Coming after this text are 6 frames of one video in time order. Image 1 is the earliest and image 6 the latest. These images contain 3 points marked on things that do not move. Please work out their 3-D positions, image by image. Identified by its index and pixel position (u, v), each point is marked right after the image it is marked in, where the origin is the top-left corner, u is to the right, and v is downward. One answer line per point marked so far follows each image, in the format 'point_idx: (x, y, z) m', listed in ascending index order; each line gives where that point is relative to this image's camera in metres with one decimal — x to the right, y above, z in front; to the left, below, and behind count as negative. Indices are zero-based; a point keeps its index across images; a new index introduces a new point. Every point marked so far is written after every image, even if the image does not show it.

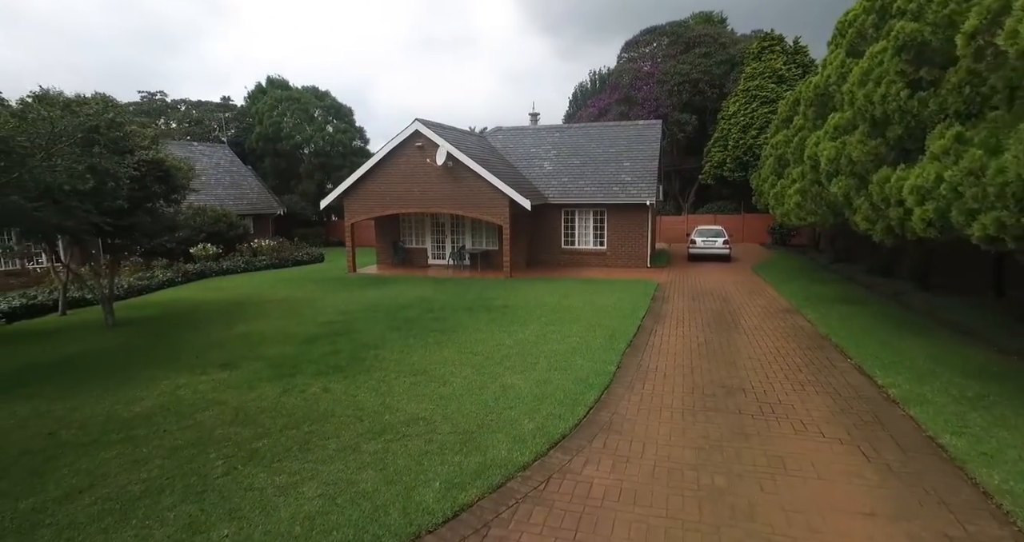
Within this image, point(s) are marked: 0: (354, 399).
0: (-2.0, -1.6, +7.1) m
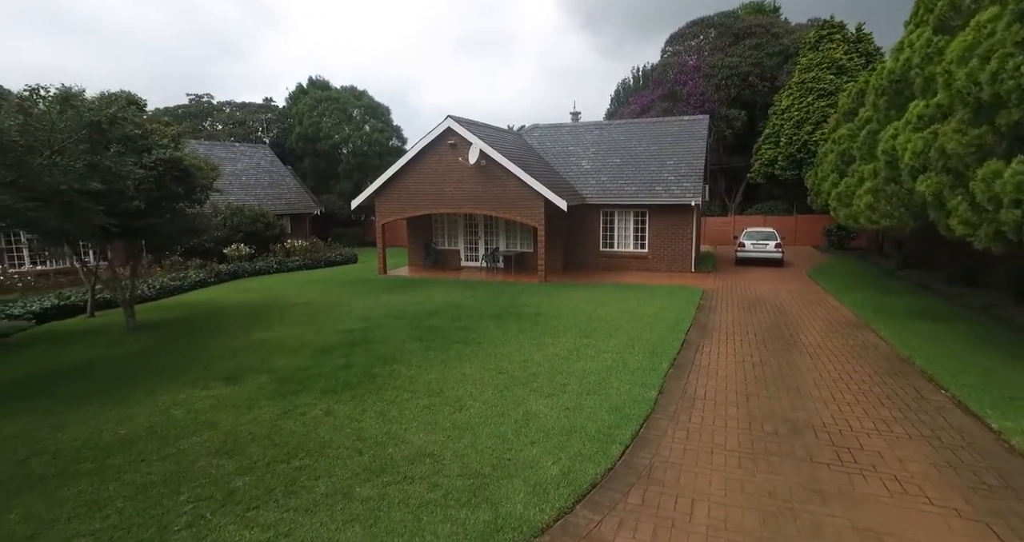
0: (-1.8, -1.8, +6.3) m
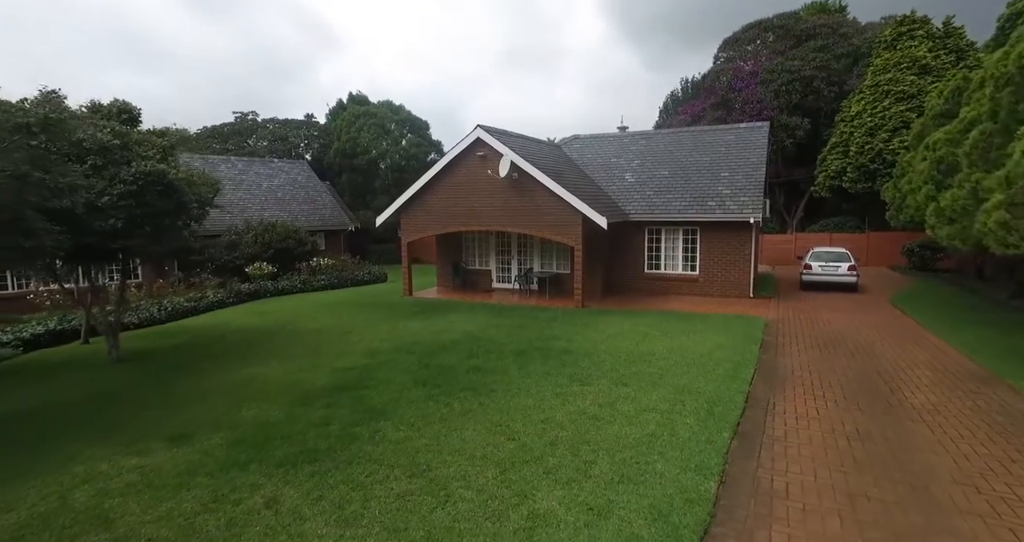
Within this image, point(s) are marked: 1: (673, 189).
0: (-1.8, -2.1, +4.6) m
1: (+5.1, +2.6, +17.5) m
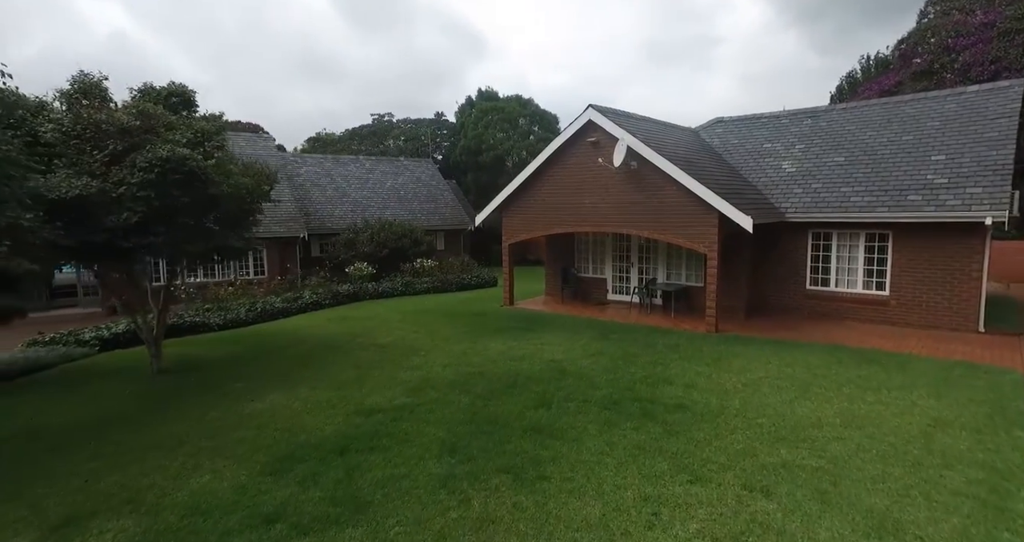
0: (-2.1, -2.3, +2.1) m
1: (+7.9, +2.1, +12.9) m
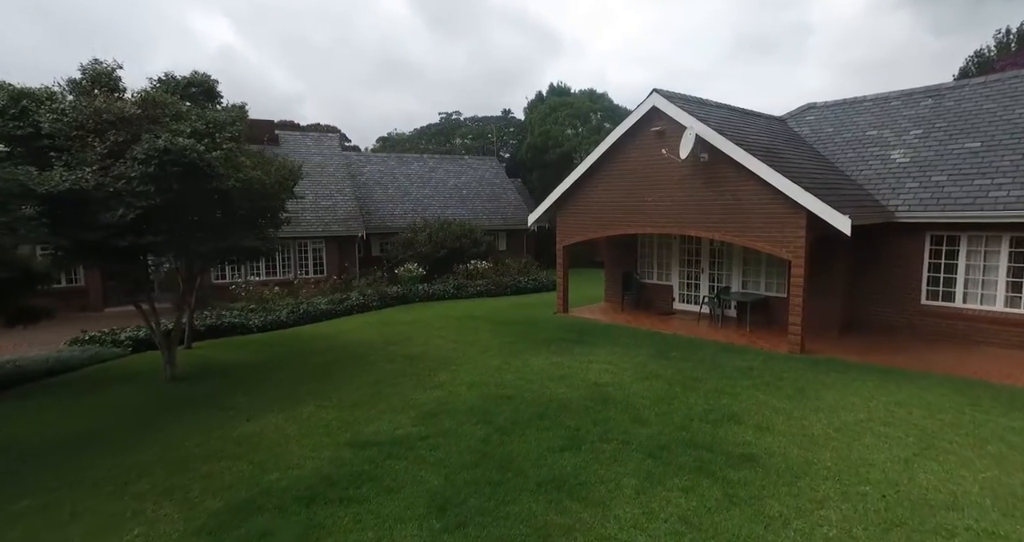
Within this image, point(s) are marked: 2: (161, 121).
0: (-2.5, -2.4, +1.1) m
1: (+8.9, +1.9, +10.4) m
2: (-5.1, +2.2, +8.1) m
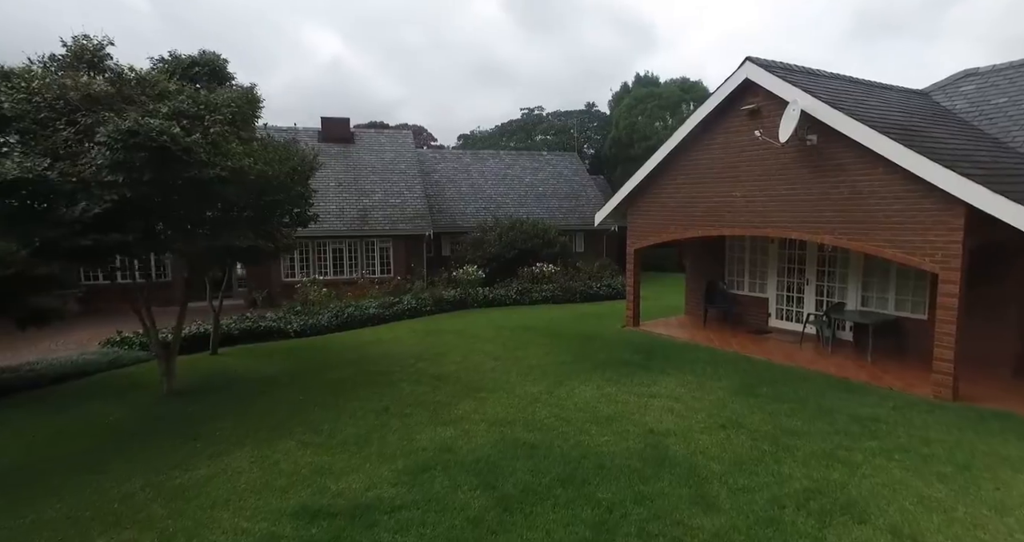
0: (-3.4, -2.4, -0.3) m
1: (+9.4, +1.6, +7.1) m
2: (-4.7, +2.2, +7.1) m
